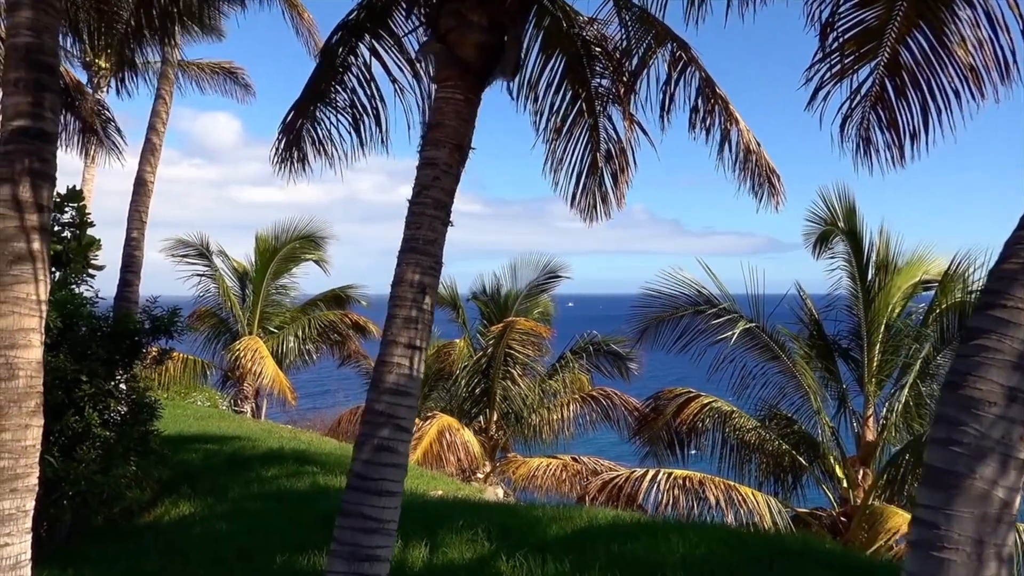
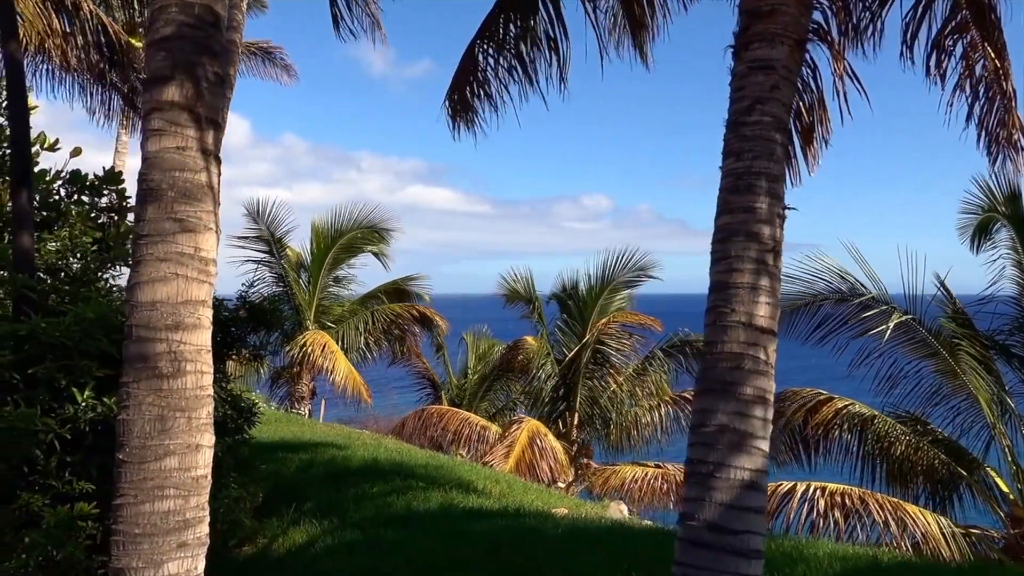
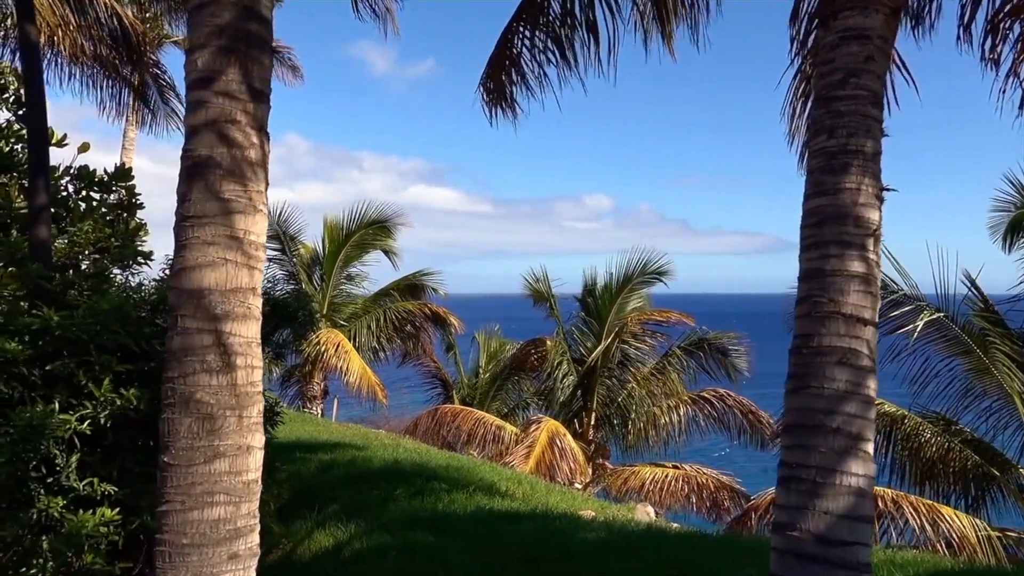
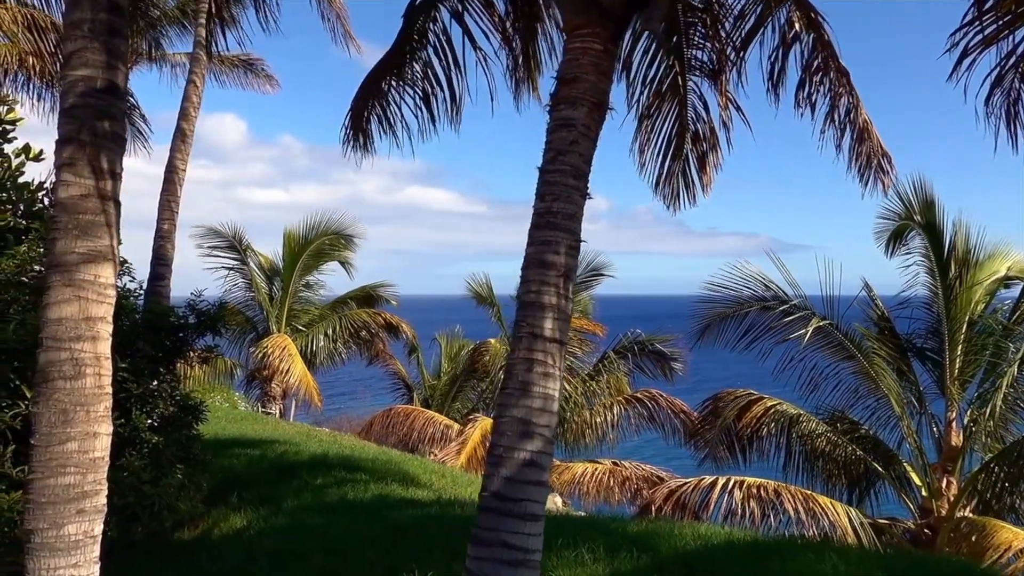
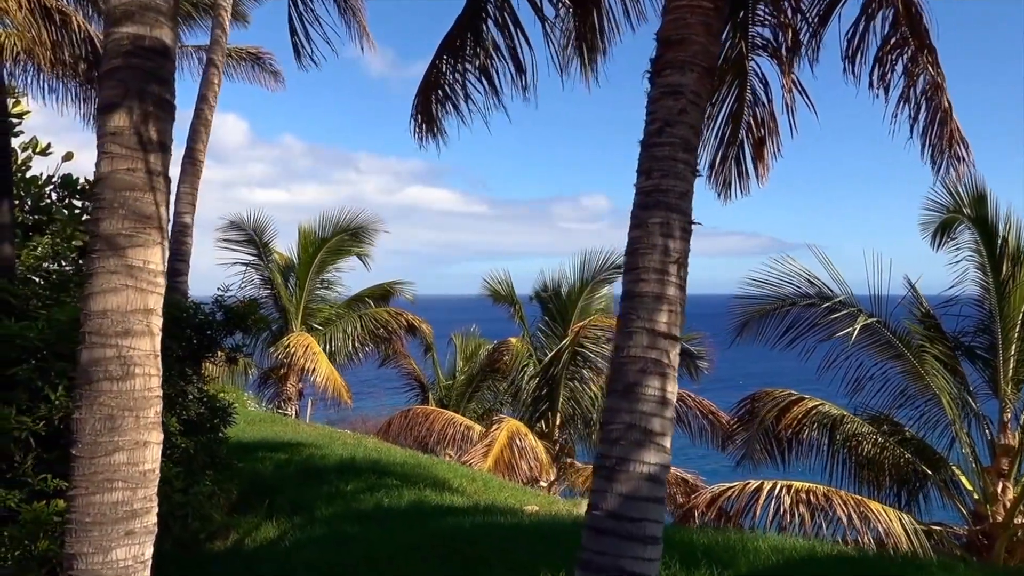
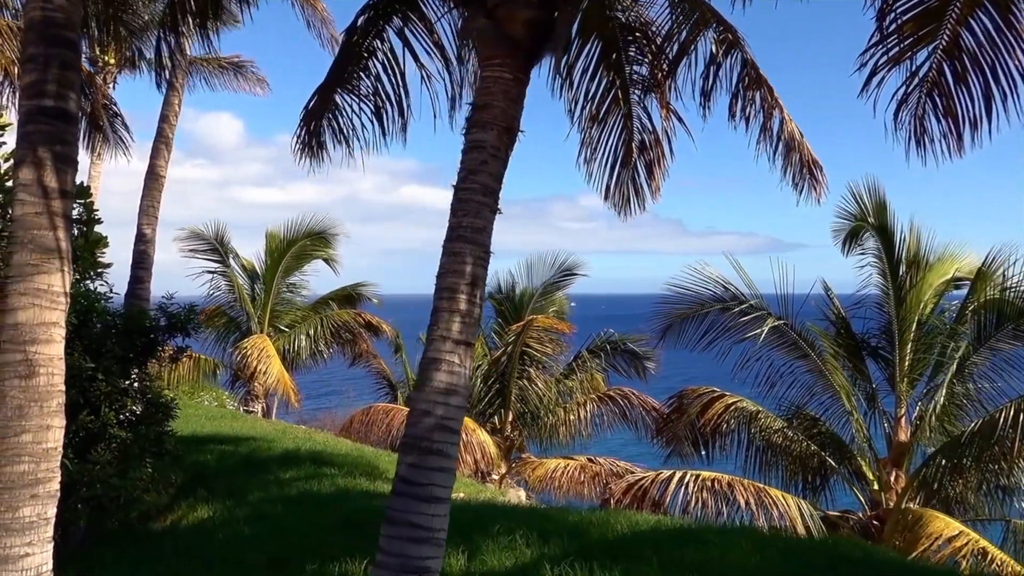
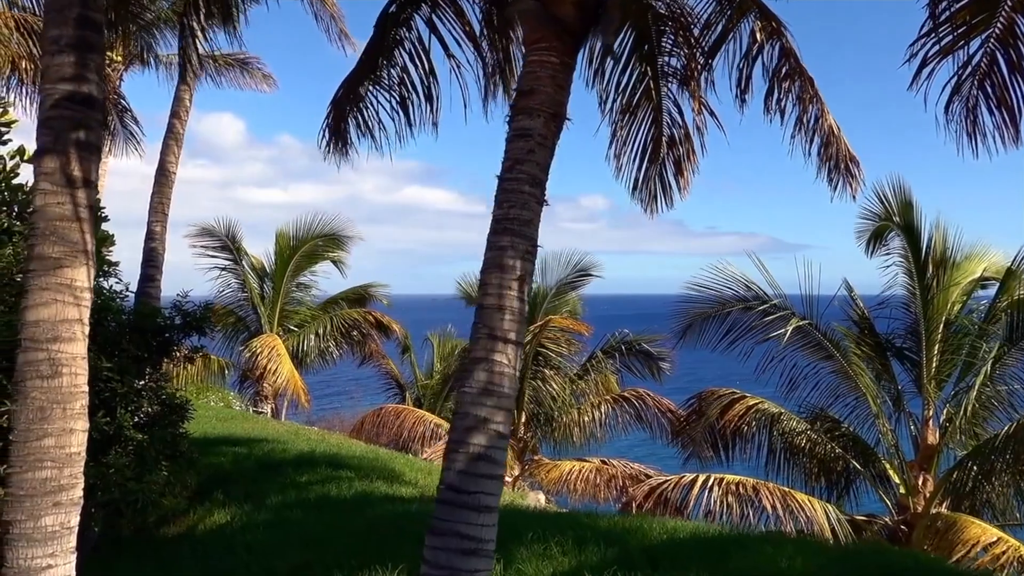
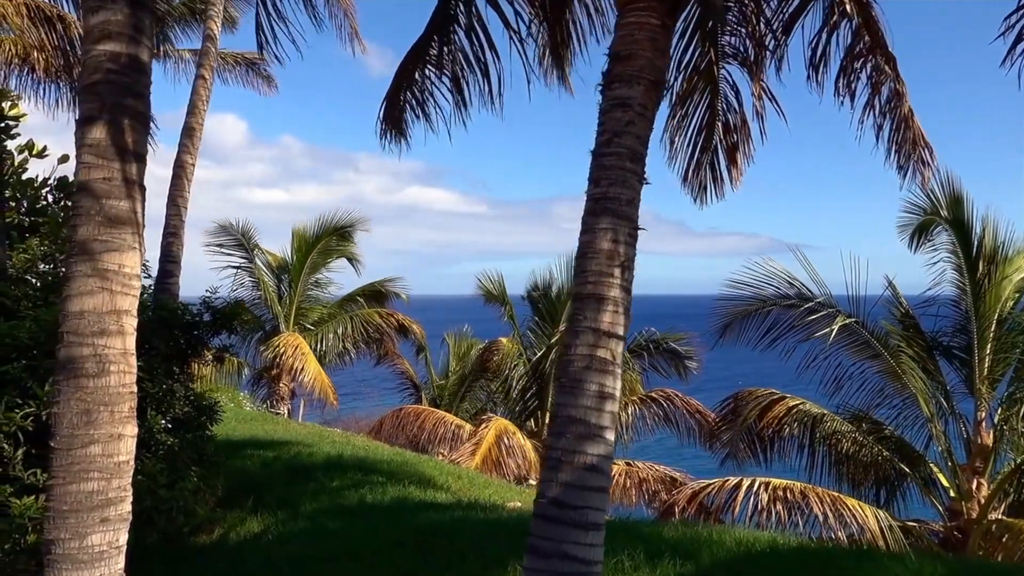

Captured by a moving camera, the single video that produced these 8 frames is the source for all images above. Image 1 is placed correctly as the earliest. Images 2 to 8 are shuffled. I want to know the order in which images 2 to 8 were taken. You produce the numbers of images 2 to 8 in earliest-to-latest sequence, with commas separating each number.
6, 7, 4, 8, 5, 2, 3
